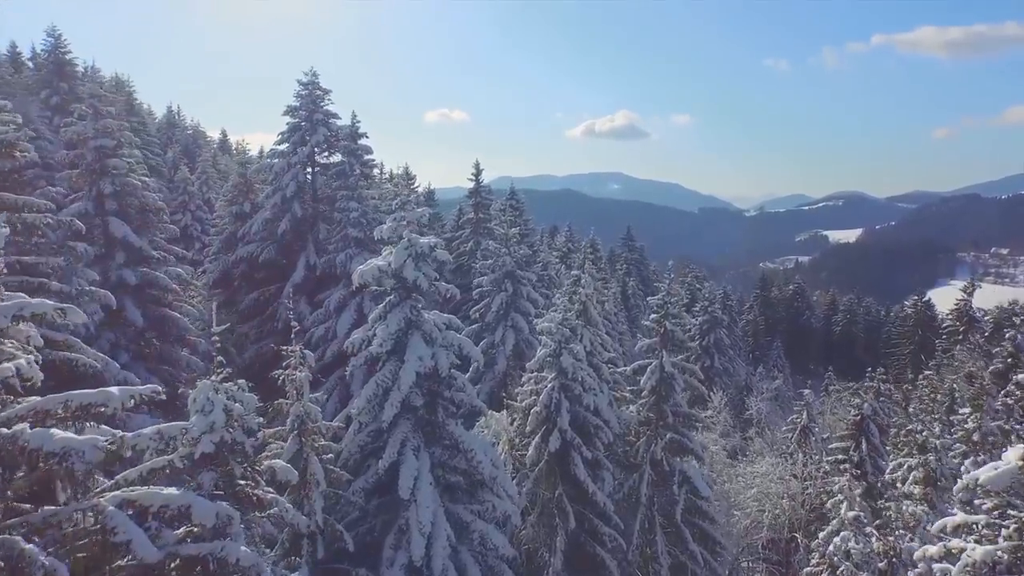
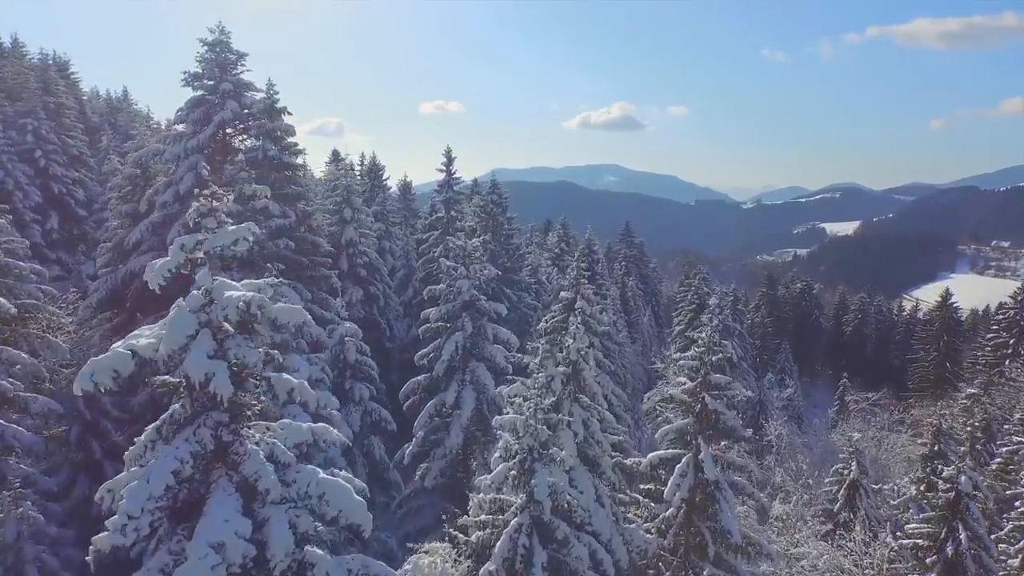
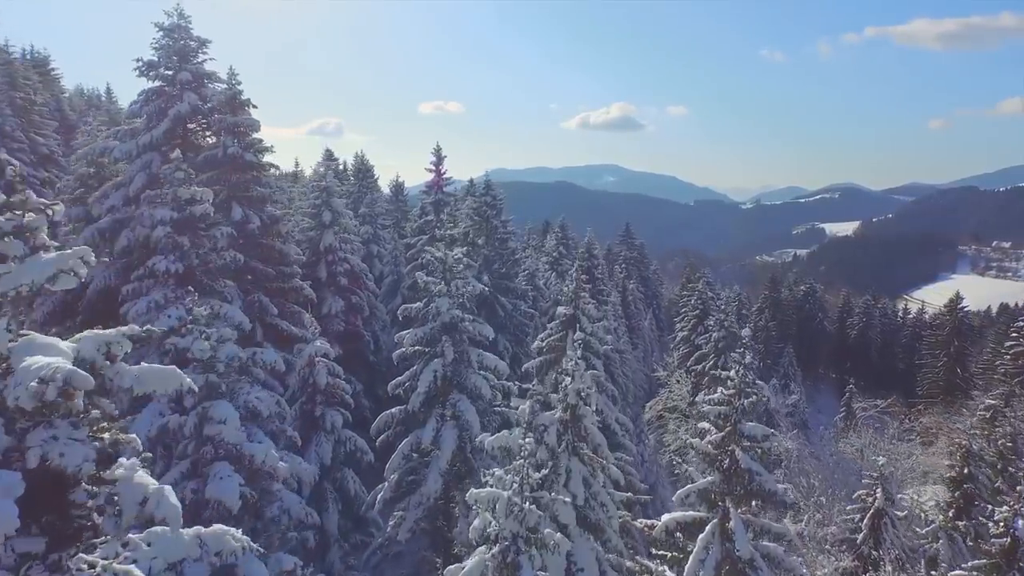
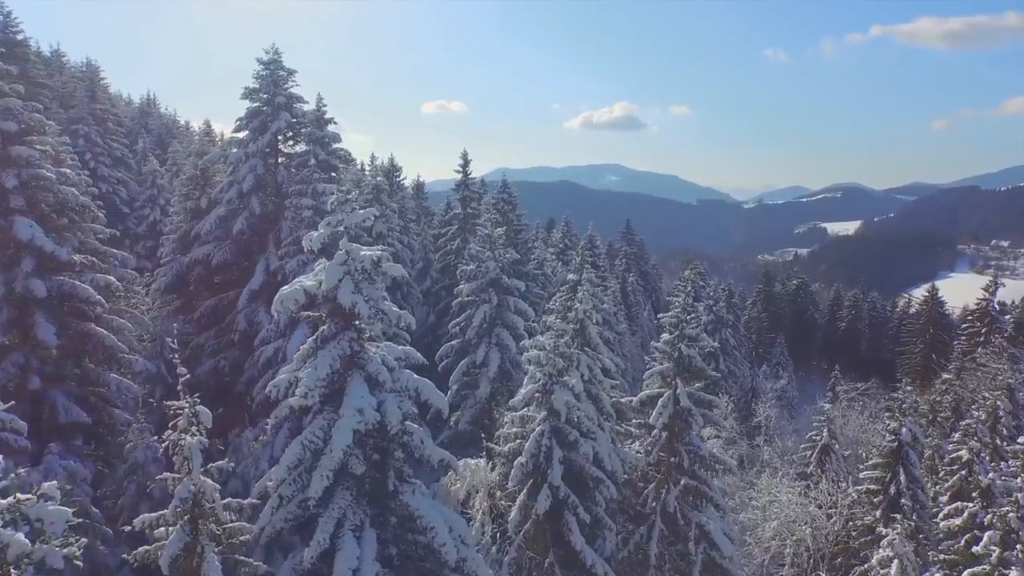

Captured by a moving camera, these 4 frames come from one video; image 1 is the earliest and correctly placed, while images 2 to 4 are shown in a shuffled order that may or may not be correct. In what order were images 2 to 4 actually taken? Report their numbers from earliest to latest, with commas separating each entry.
4, 2, 3
